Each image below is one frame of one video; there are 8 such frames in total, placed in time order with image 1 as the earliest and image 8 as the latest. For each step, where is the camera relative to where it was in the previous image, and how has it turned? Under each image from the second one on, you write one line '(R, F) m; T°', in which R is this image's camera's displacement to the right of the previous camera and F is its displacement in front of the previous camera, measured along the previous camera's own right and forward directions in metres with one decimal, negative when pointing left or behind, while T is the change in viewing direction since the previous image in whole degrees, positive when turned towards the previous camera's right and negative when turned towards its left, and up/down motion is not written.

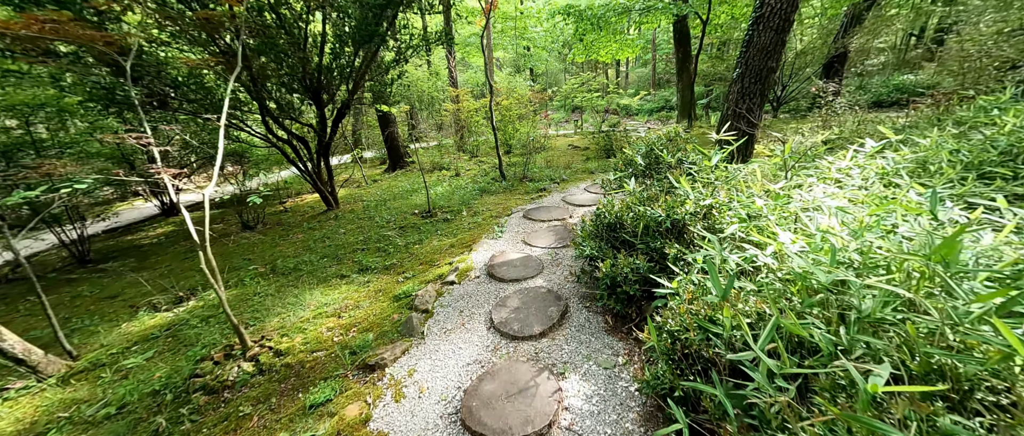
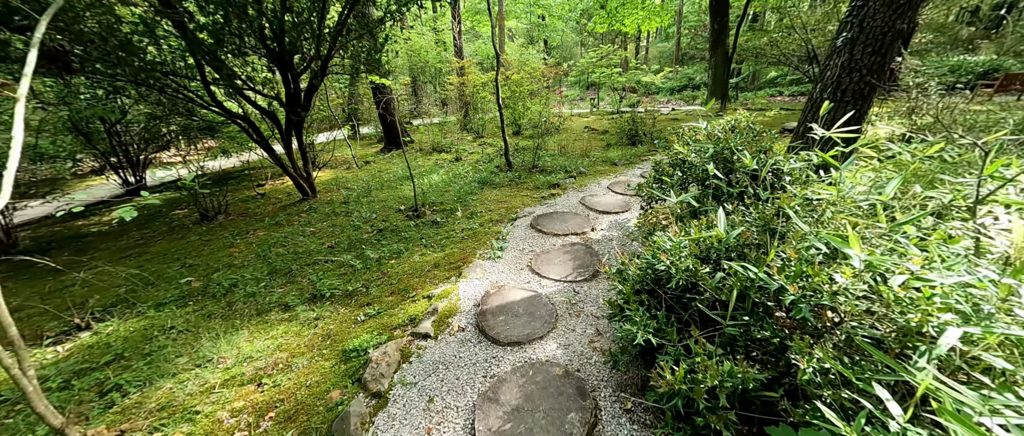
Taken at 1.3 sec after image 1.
(0.0, +0.7) m; -1°
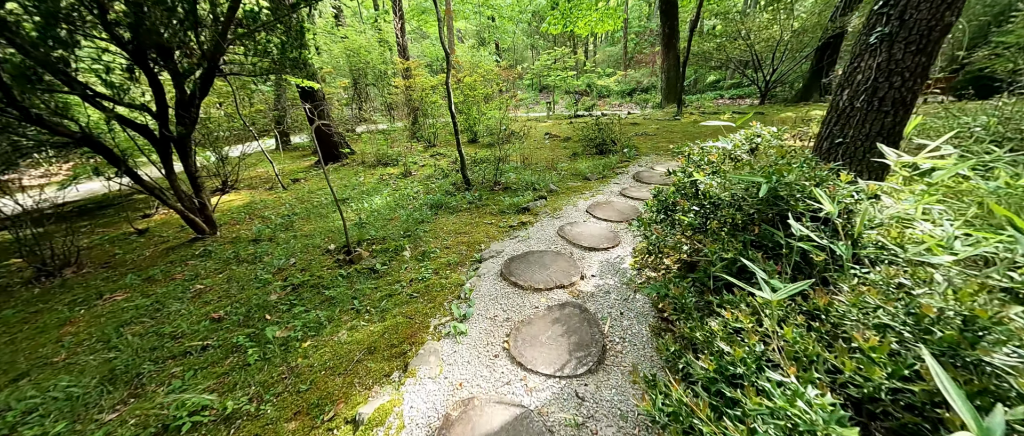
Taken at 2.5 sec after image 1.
(0.0, +0.6) m; +7°
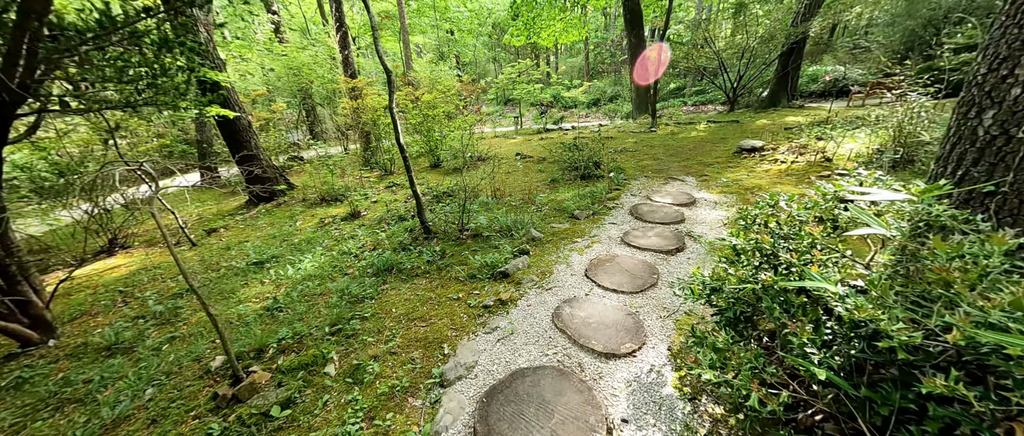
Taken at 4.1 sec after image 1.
(0.0, +0.8) m; +5°
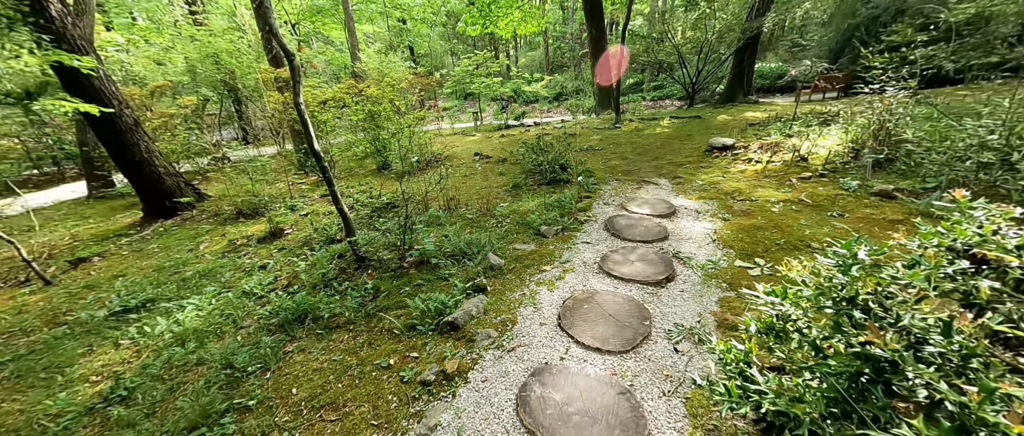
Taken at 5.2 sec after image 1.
(+0.1, +0.5) m; +6°
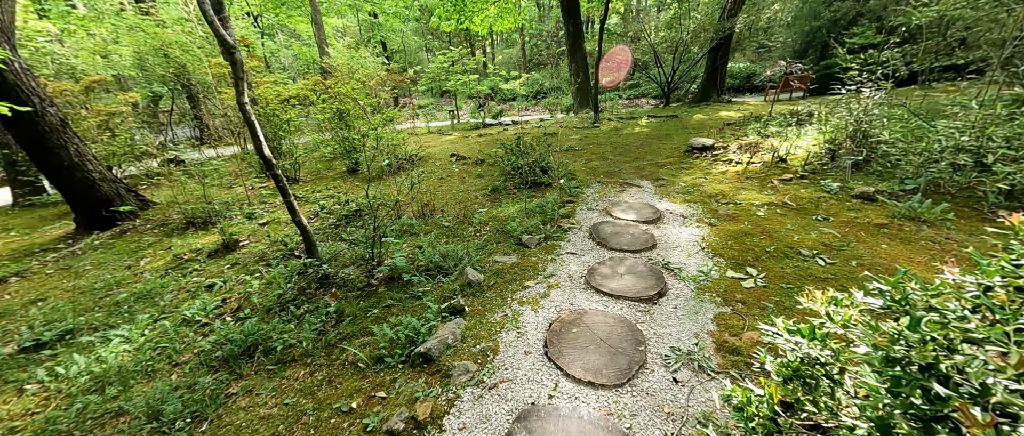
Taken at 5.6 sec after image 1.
(0.0, +0.2) m; +4°
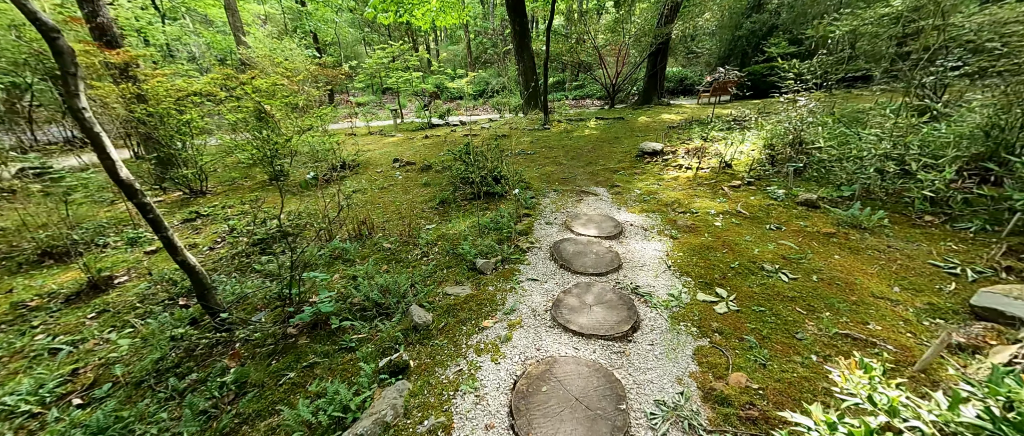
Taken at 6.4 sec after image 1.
(0.0, +0.3) m; +8°
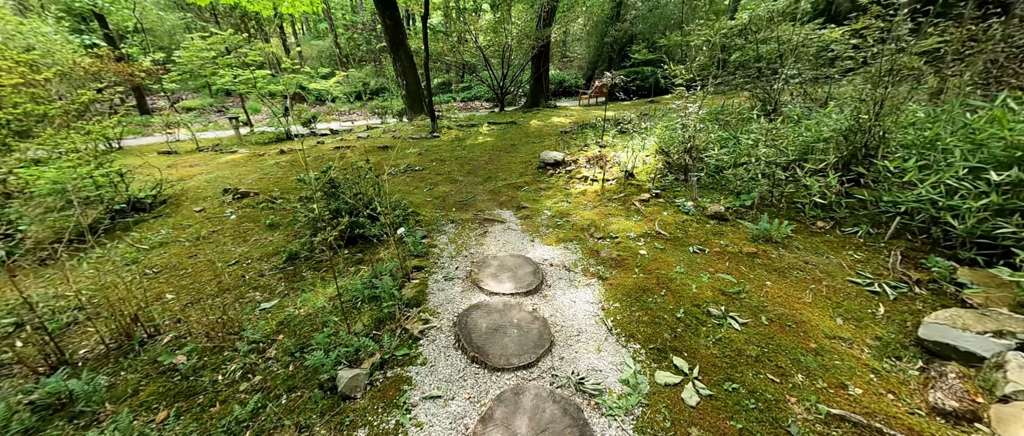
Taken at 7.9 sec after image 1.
(+0.1, +0.7) m; +17°
